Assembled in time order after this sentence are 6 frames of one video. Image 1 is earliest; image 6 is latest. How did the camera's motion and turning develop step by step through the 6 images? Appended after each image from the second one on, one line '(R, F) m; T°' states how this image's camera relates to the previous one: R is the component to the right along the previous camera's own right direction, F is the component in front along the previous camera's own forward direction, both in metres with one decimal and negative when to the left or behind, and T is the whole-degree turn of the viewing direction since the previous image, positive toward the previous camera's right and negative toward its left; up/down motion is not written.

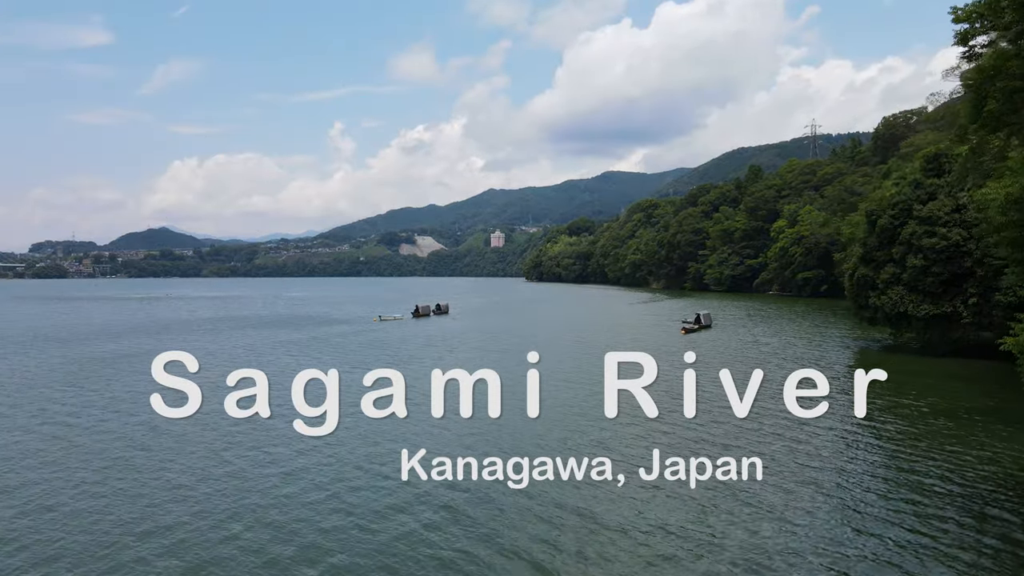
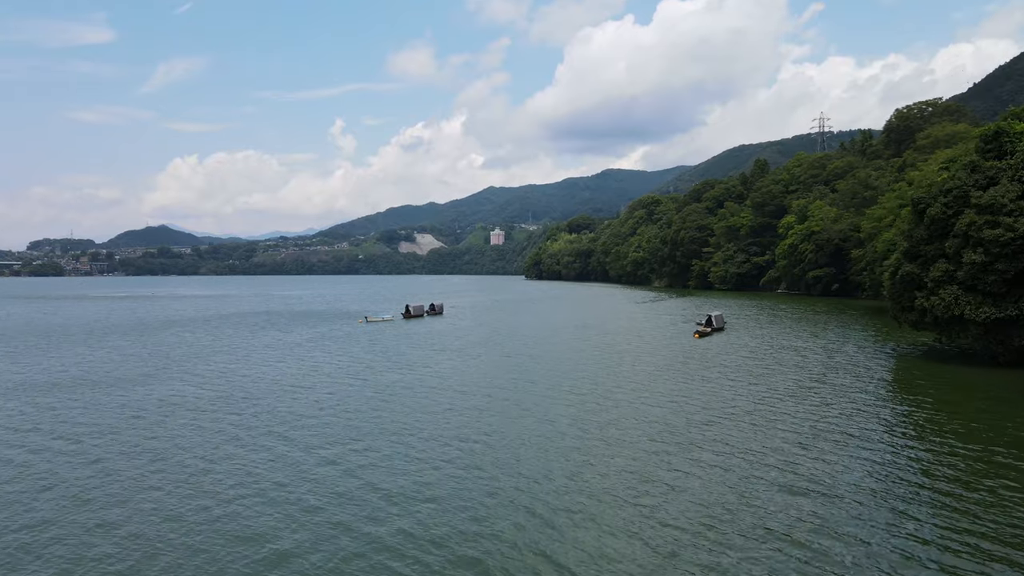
(+0.2, +3.5) m; 0°
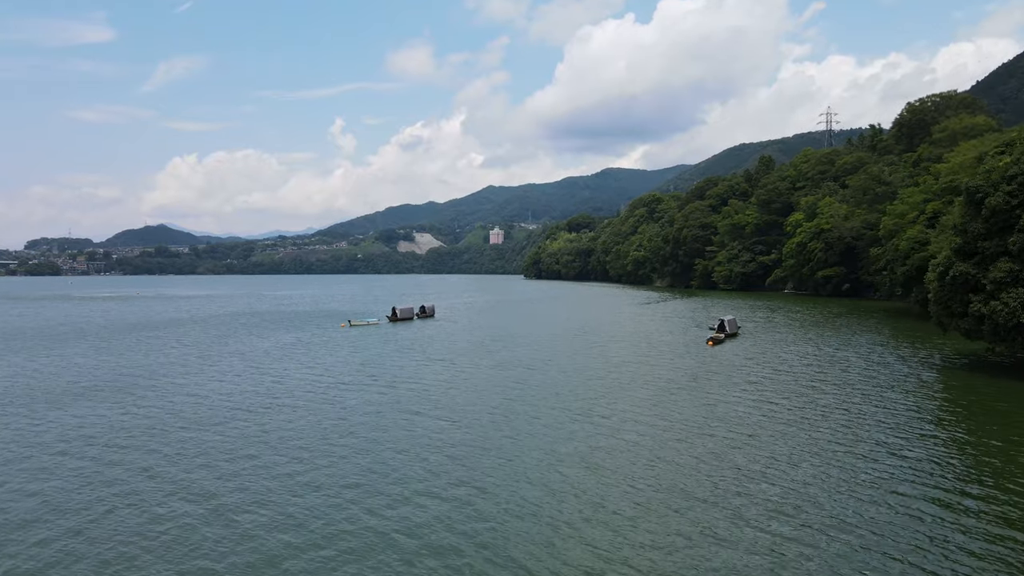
(+0.3, +3.4) m; 0°
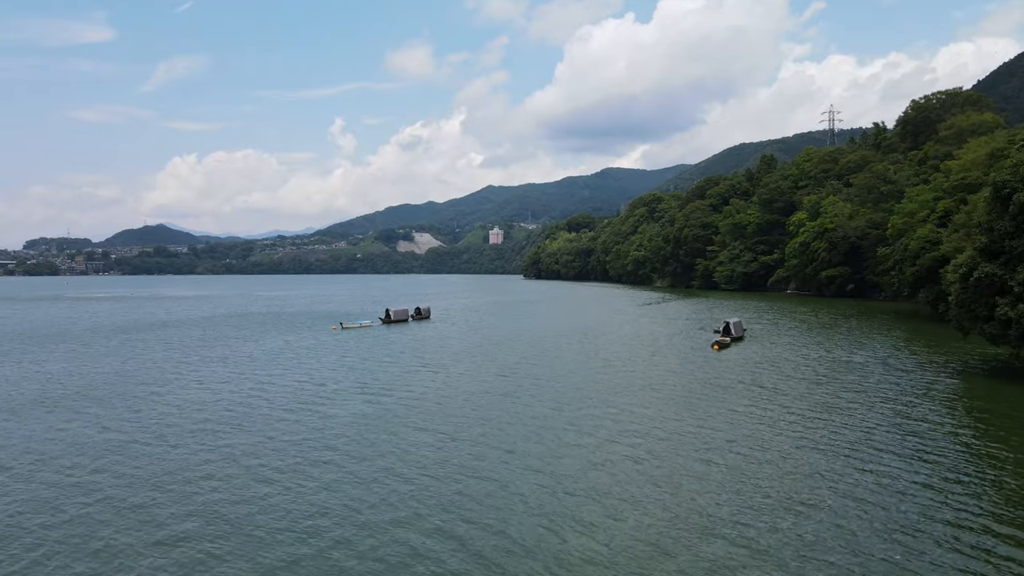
(+0.2, +1.4) m; 0°
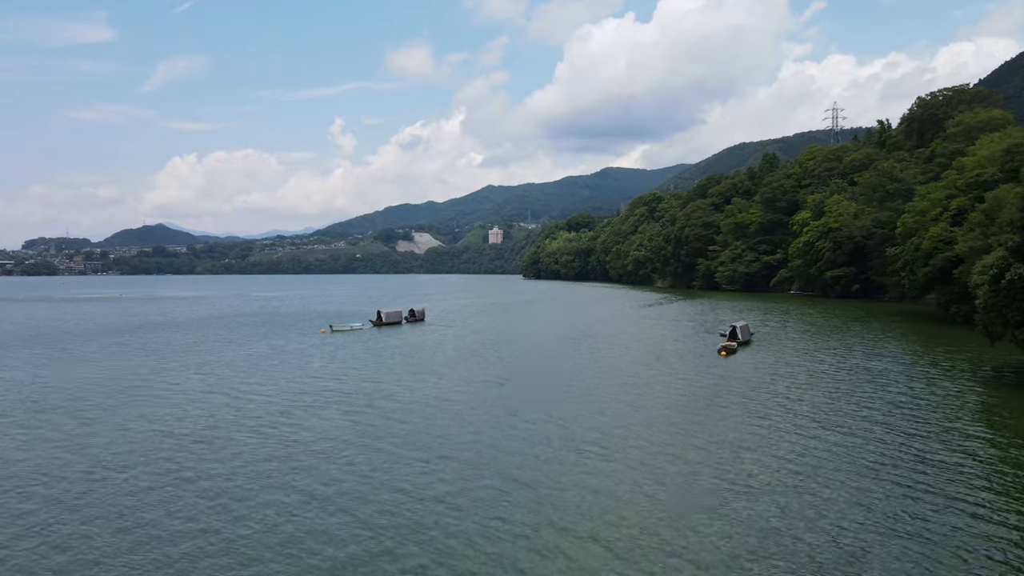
(+0.2, +1.6) m; 0°
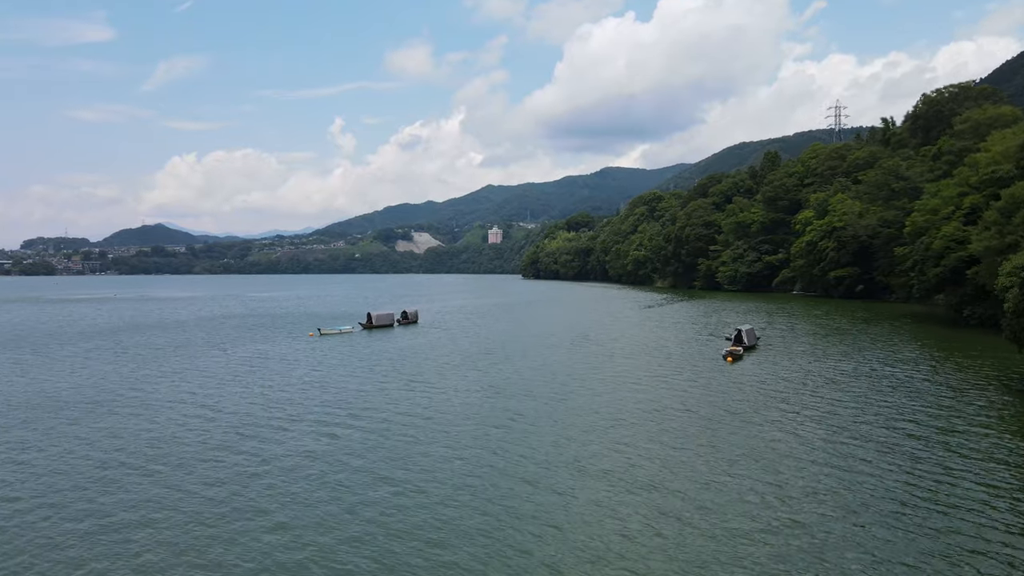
(+0.3, +1.5) m; 0°
